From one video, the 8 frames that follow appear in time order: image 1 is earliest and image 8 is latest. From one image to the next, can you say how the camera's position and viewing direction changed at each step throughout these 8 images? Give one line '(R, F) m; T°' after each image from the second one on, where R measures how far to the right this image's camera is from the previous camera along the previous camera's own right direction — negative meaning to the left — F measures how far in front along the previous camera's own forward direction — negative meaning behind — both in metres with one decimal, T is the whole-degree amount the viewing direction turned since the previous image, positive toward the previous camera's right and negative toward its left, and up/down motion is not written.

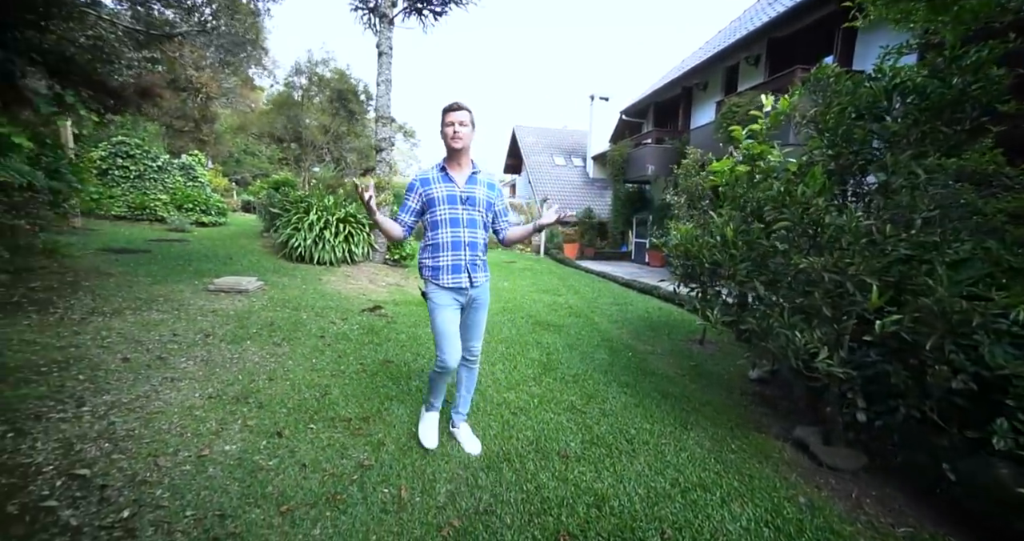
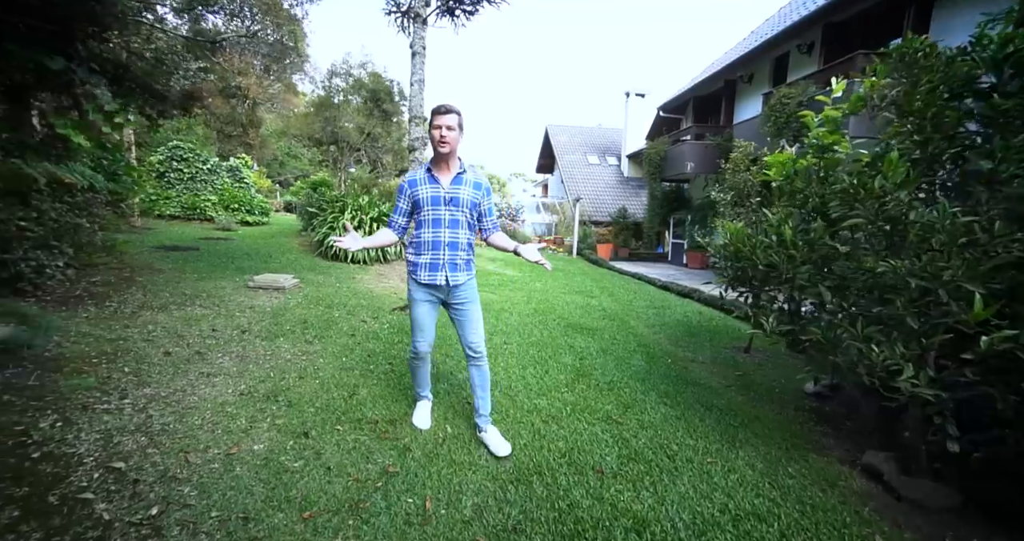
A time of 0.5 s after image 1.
(0.0, +0.1) m; -4°
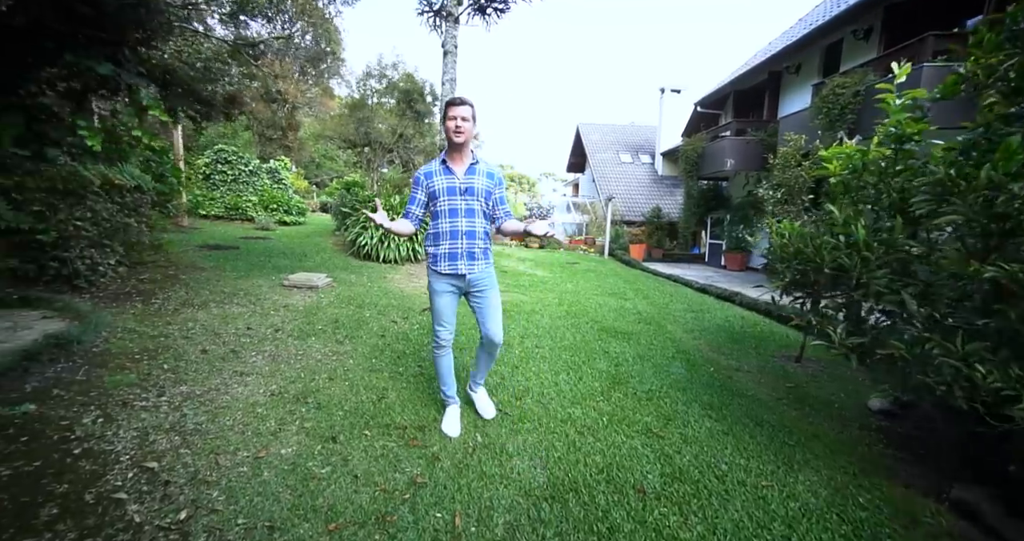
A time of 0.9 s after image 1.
(0.0, +0.1) m; -4°
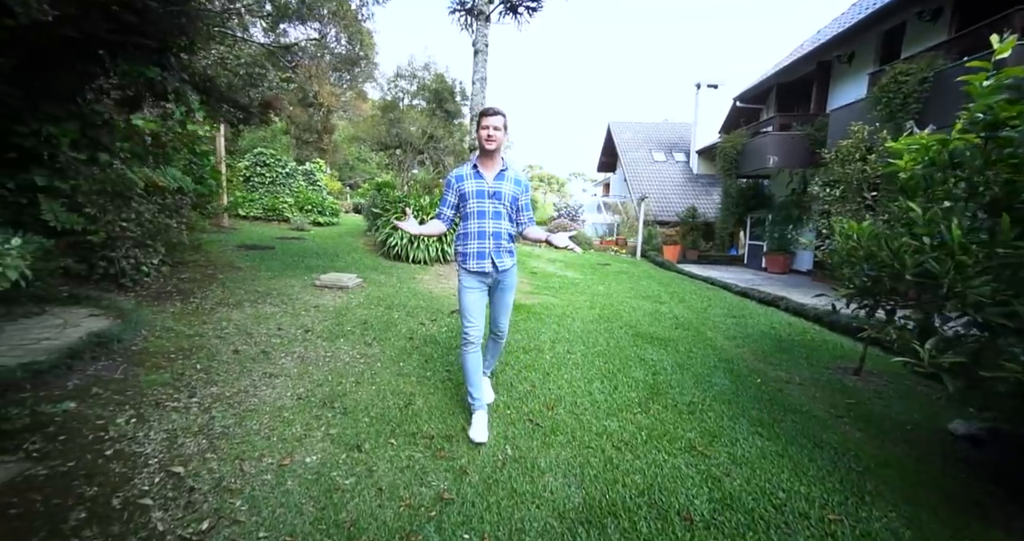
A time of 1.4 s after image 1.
(0.0, +0.1) m; -4°
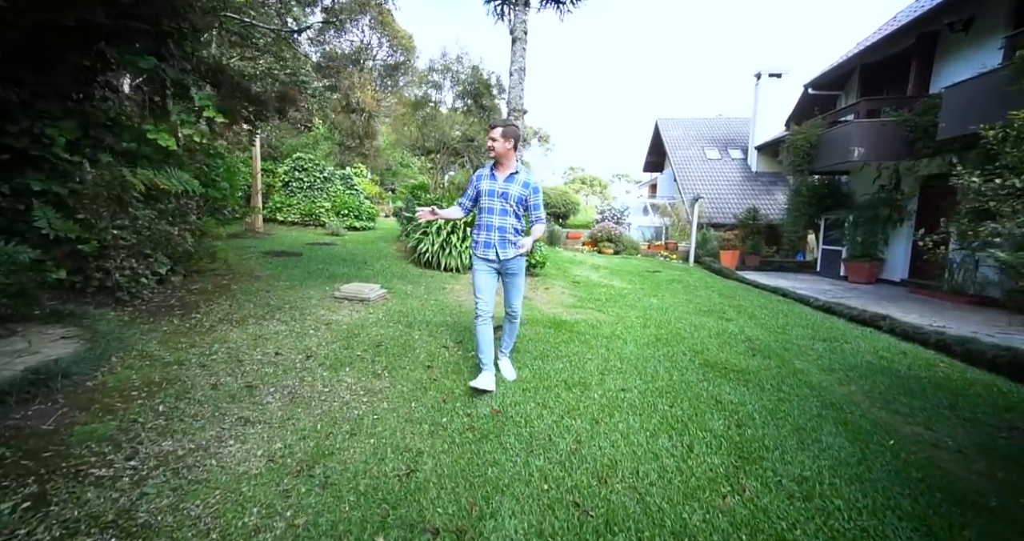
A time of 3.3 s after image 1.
(0.0, +0.6) m; -6°
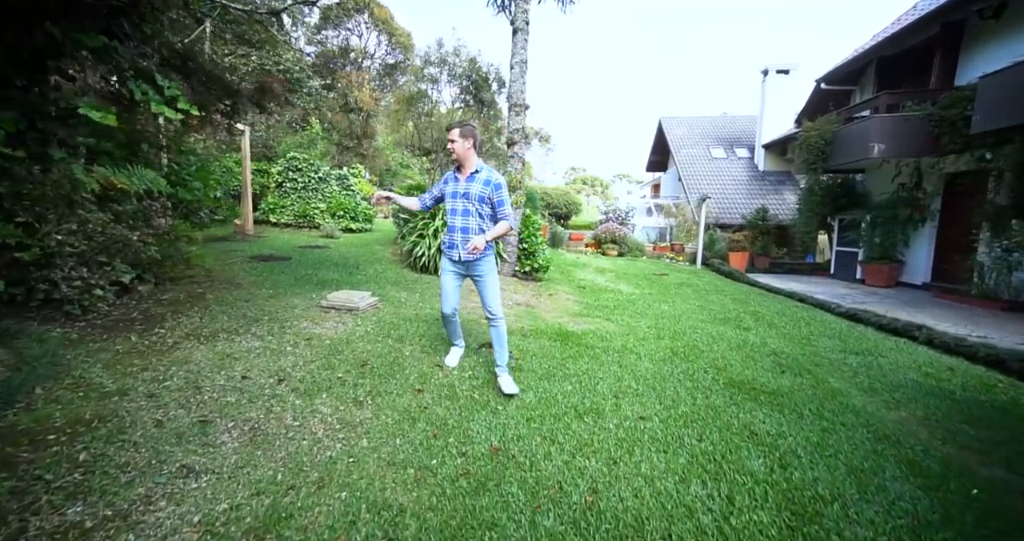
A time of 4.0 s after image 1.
(0.0, +0.4) m; 0°
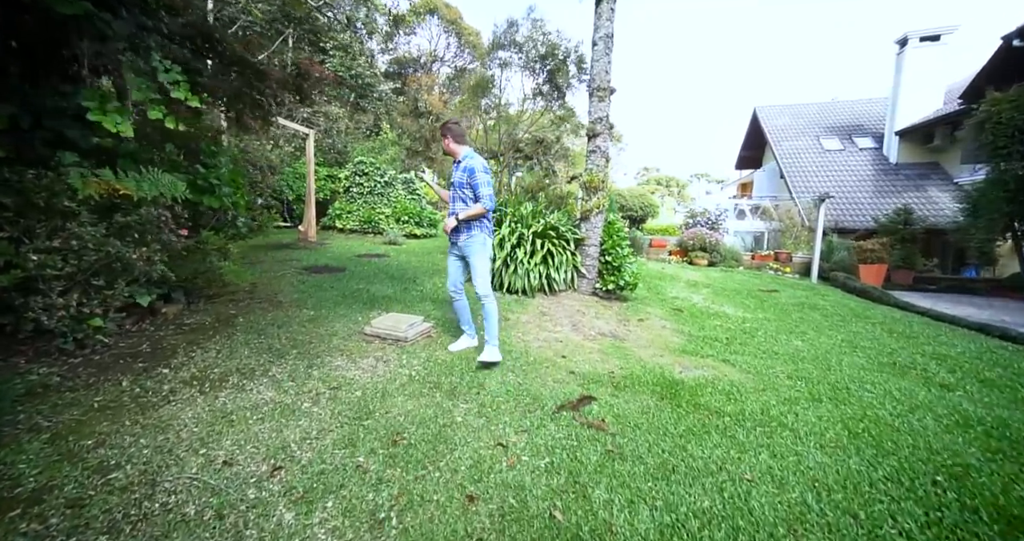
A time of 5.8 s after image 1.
(-0.2, +0.9) m; -9°
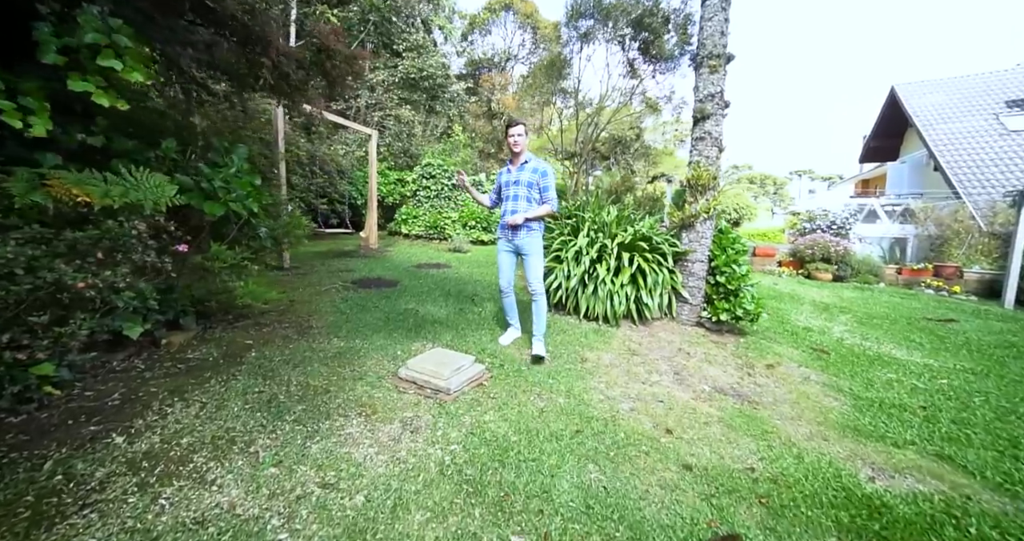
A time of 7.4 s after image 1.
(-0.1, +0.9) m; -10°
